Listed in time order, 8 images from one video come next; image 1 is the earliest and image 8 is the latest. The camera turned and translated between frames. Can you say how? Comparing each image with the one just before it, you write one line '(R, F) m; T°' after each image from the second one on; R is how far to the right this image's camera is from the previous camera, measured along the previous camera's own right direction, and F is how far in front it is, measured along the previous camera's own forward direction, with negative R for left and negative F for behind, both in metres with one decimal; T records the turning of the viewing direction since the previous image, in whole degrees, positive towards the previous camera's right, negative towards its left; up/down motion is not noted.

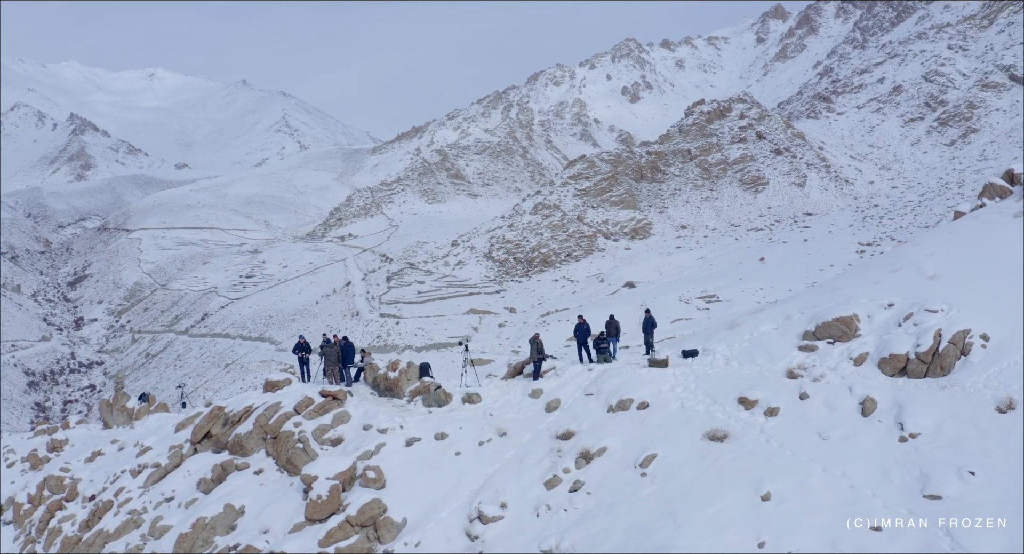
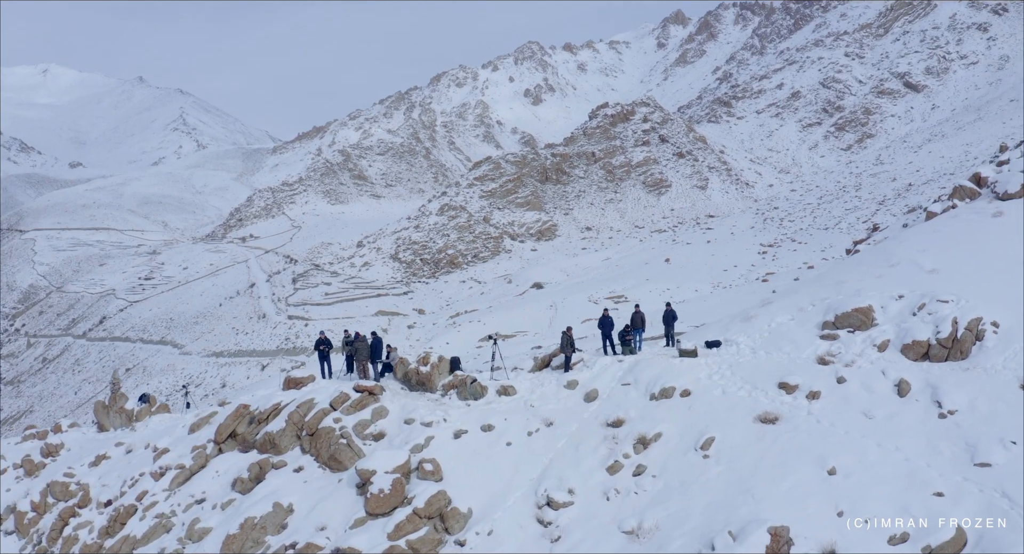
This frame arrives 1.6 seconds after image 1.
(-1.1, -0.1) m; +6°
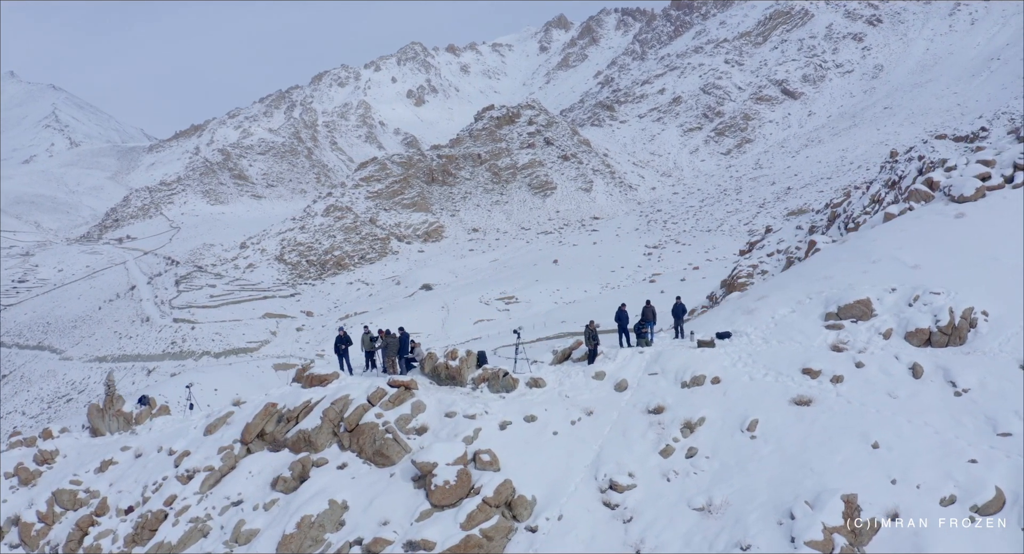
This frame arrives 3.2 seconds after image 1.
(-1.3, -0.2) m; +8°
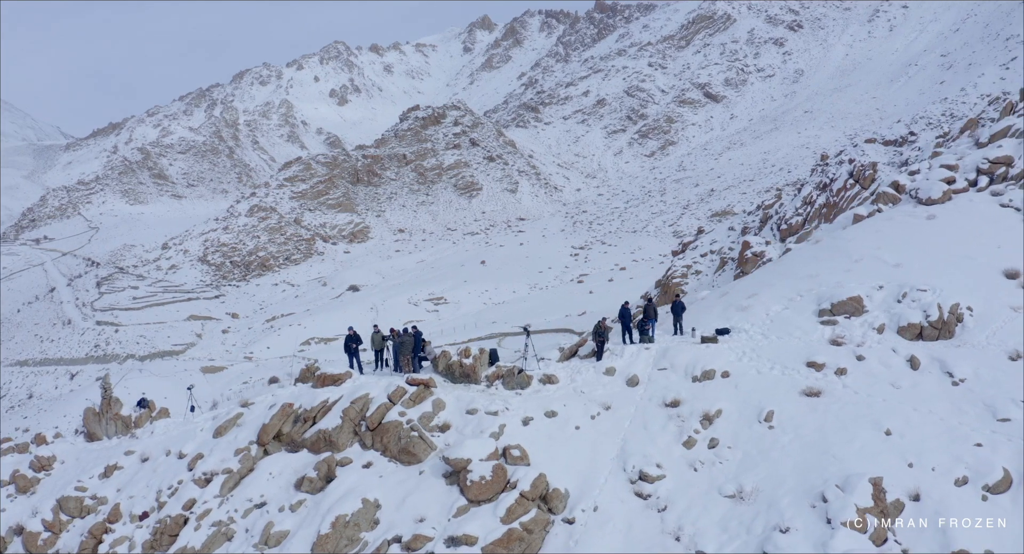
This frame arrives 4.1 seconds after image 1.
(-0.8, -0.2) m; +5°
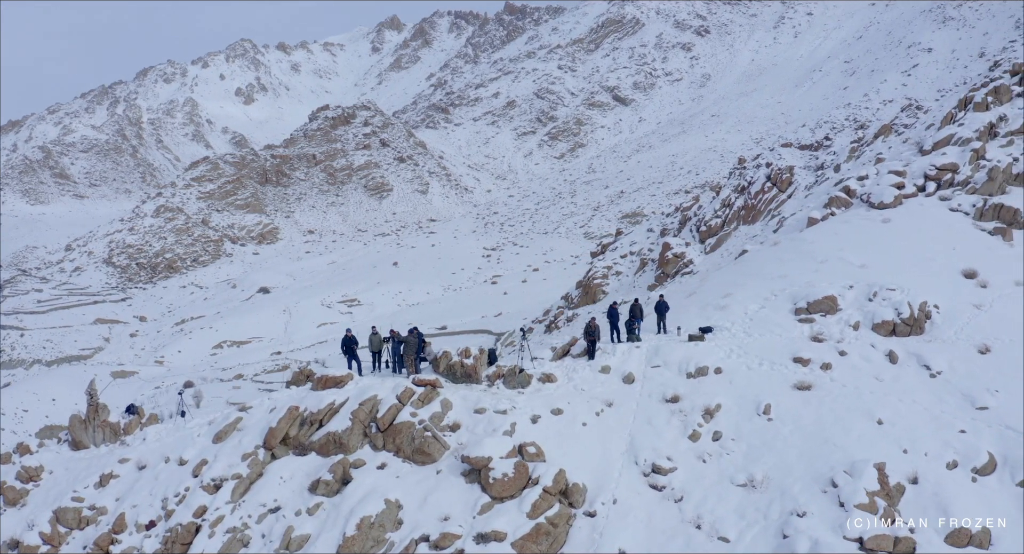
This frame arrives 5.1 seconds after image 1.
(-0.9, -0.2) m; +6°
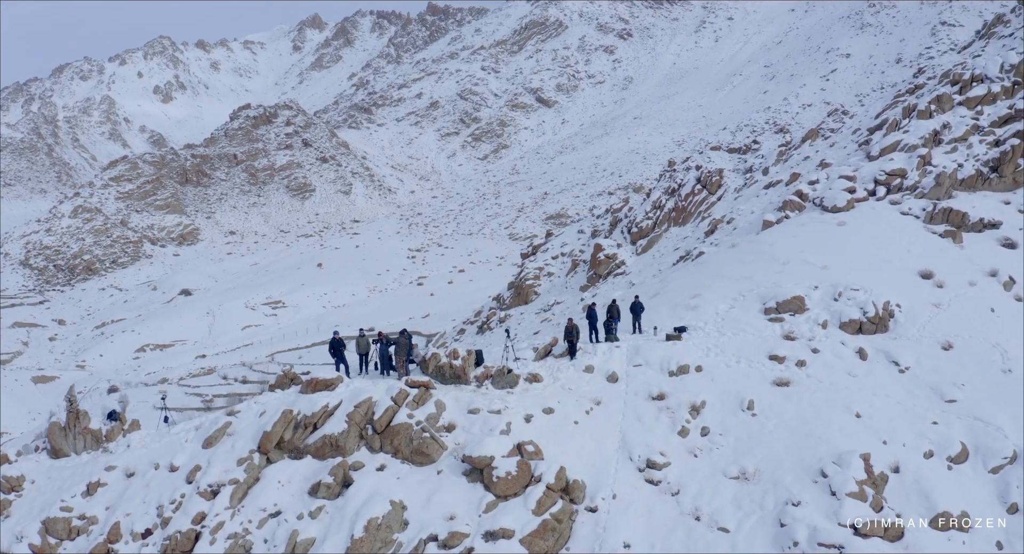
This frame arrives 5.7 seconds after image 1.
(-0.6, -0.2) m; +5°
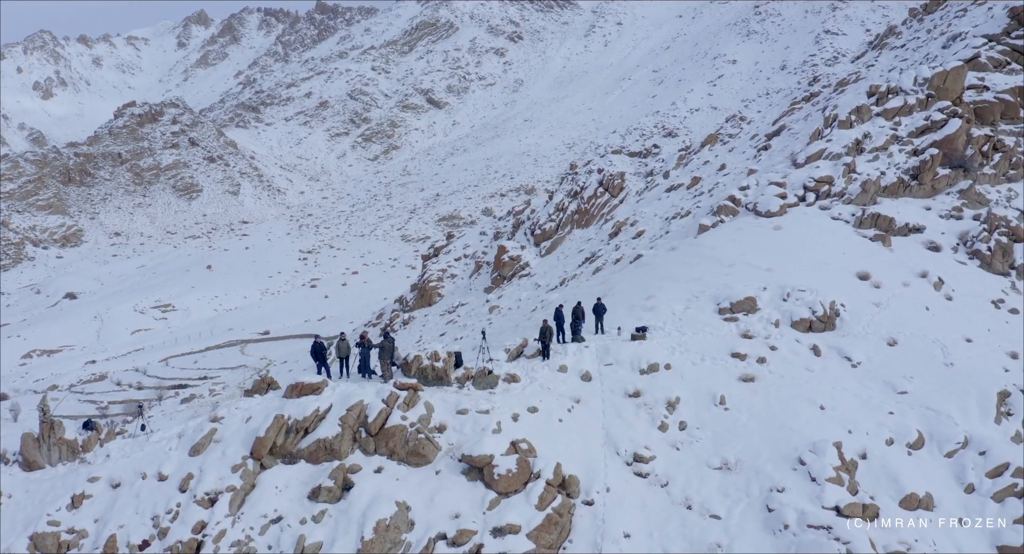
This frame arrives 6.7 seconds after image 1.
(-0.9, -0.3) m; +7°
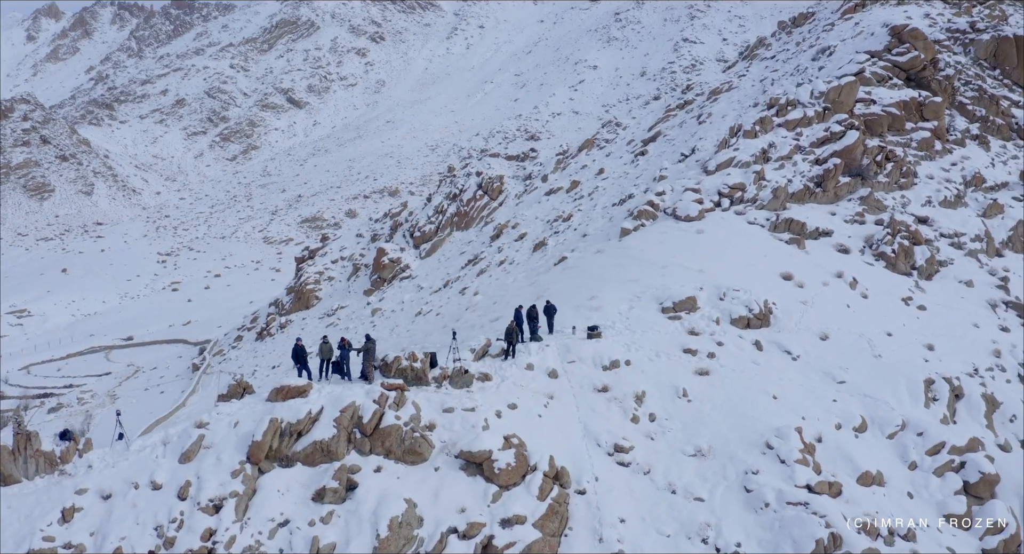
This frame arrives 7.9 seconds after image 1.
(-1.2, -0.4) m; +8°
